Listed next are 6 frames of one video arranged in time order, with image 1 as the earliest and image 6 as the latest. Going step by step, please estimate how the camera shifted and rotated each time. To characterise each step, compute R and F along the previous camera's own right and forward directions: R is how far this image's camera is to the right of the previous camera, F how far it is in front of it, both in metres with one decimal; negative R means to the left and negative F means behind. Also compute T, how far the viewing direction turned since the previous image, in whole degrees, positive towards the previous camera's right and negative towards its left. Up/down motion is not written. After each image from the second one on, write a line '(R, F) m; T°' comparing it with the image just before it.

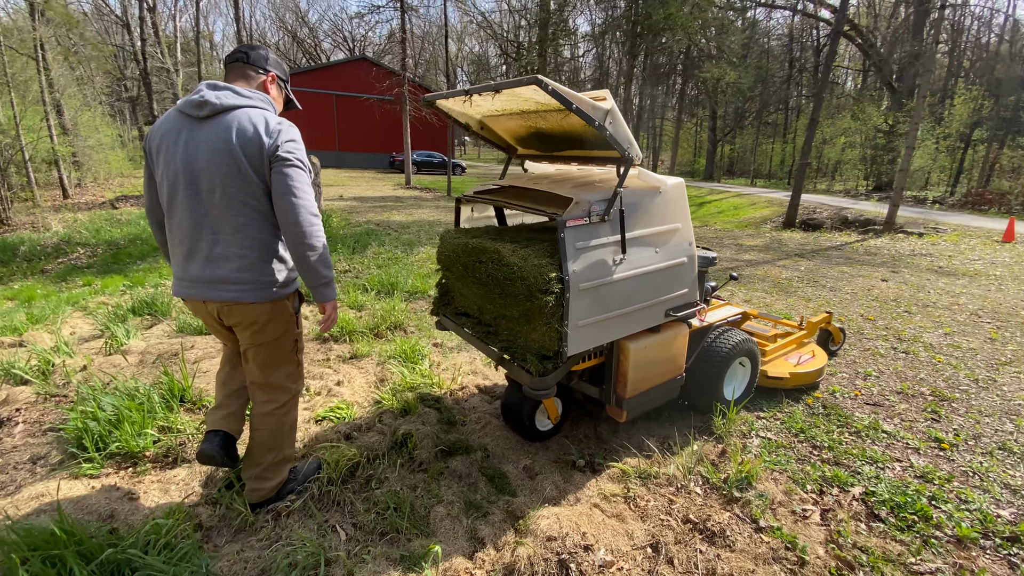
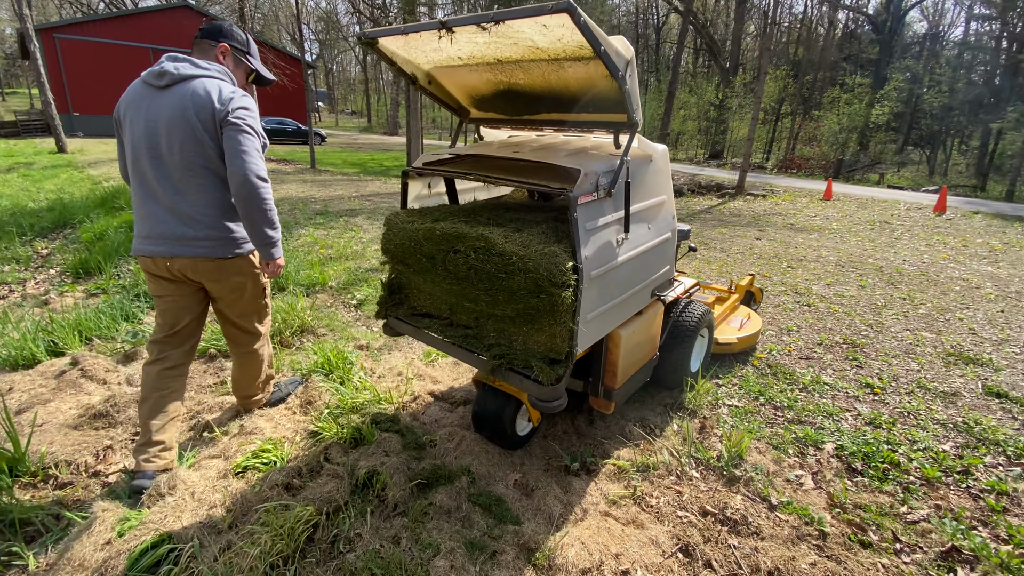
(-0.6, +0.6) m; +15°
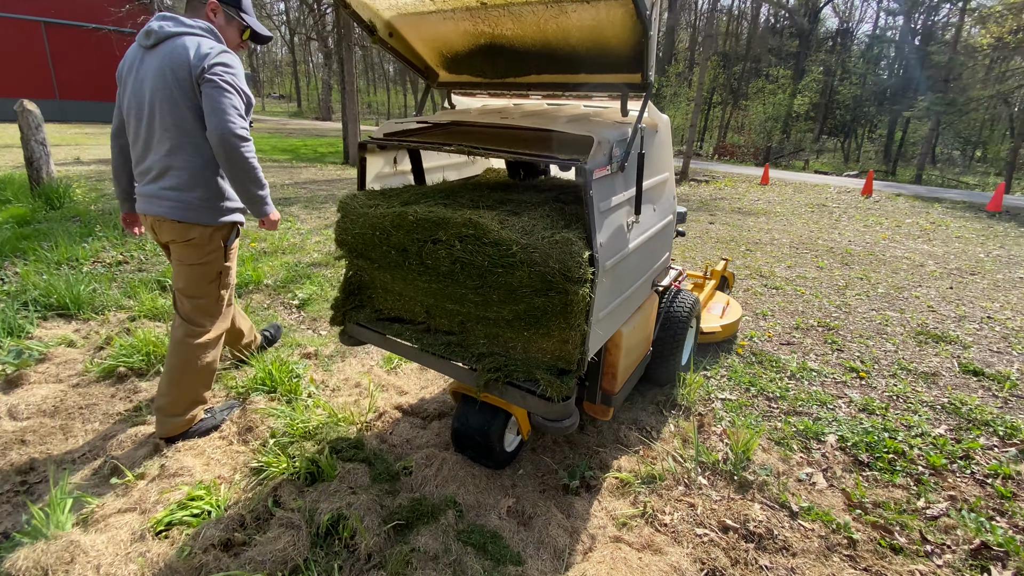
(-0.2, +0.5) m; +7°
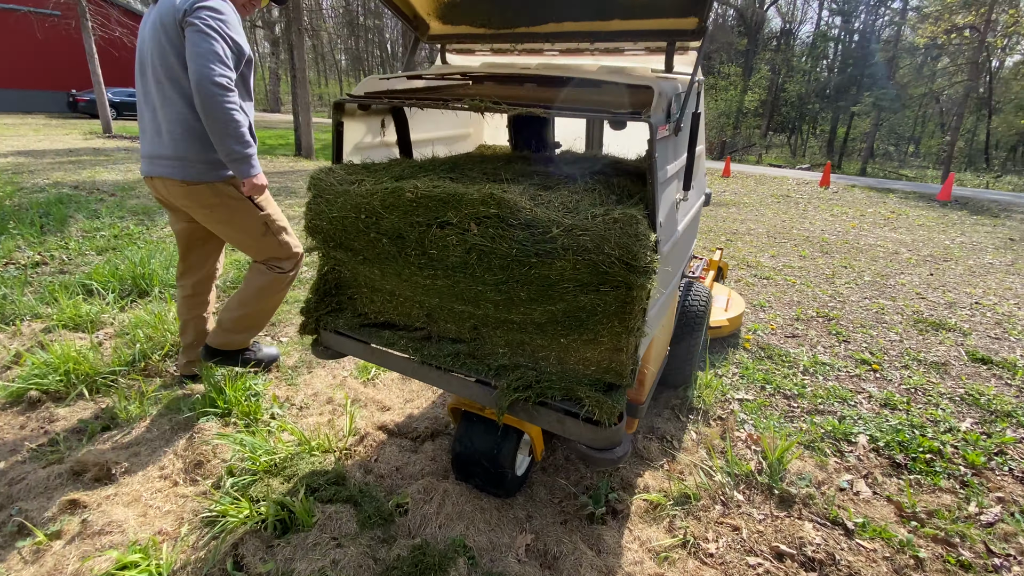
(-0.2, +0.4) m; +5°
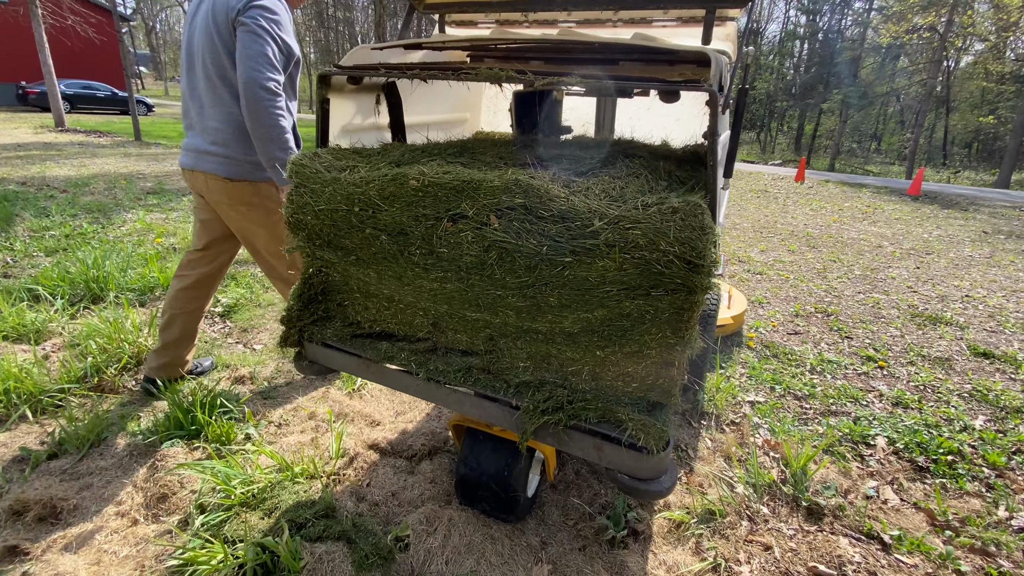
(-0.1, +0.2) m; +3°
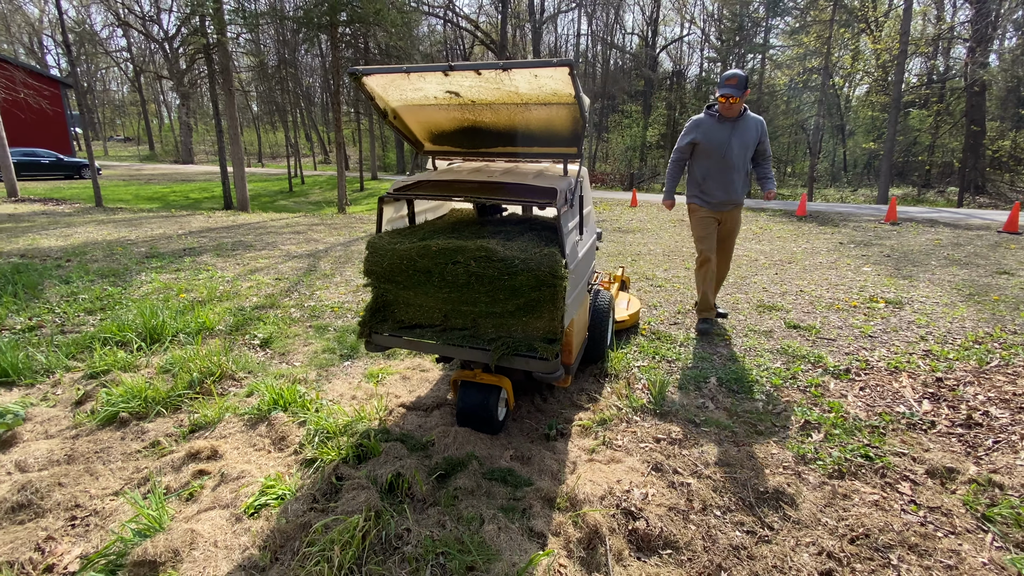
(-0.1, -1.6) m; +5°
